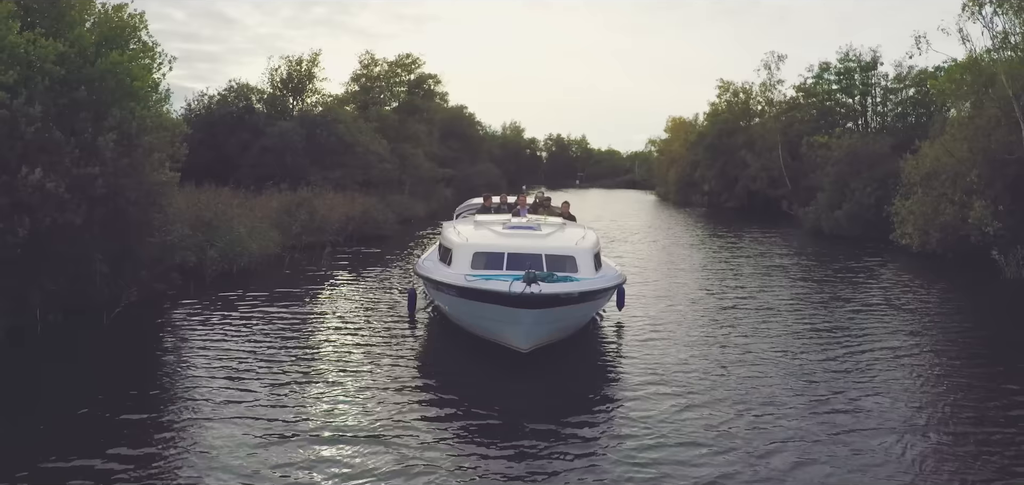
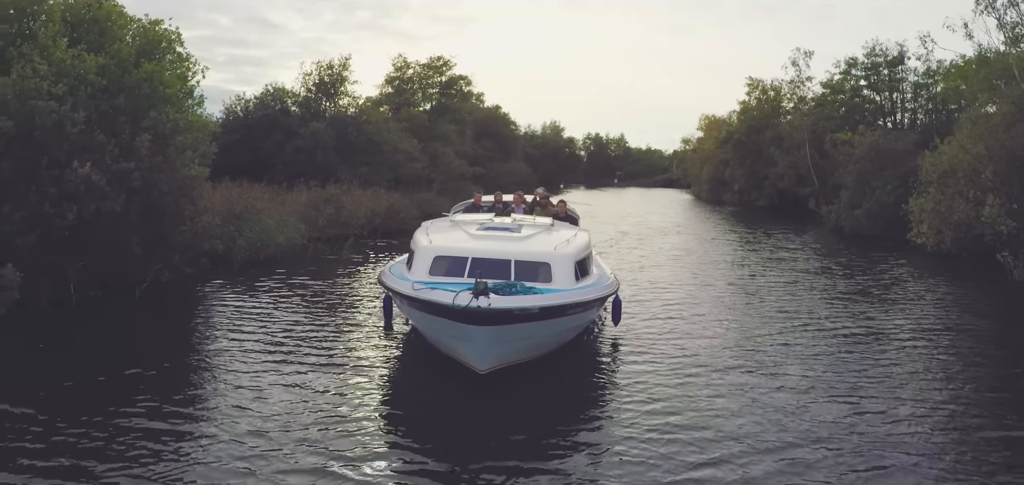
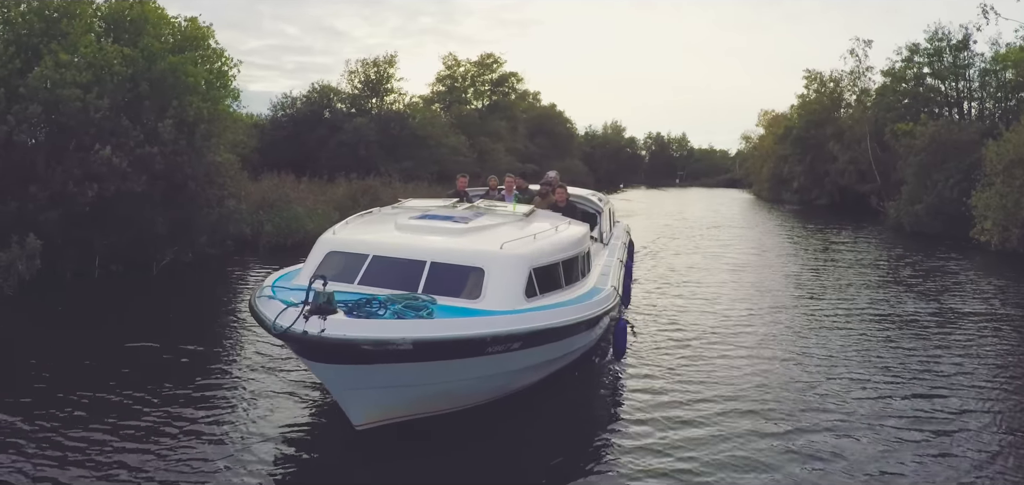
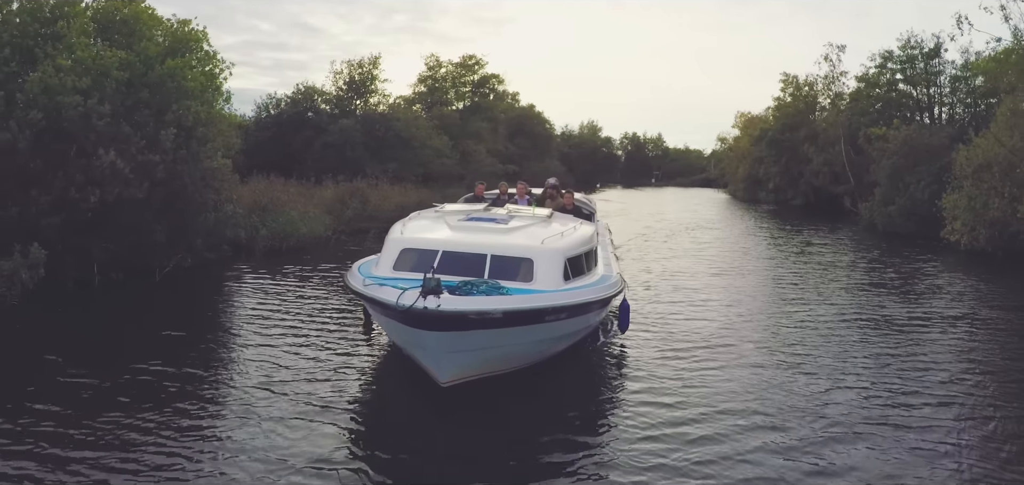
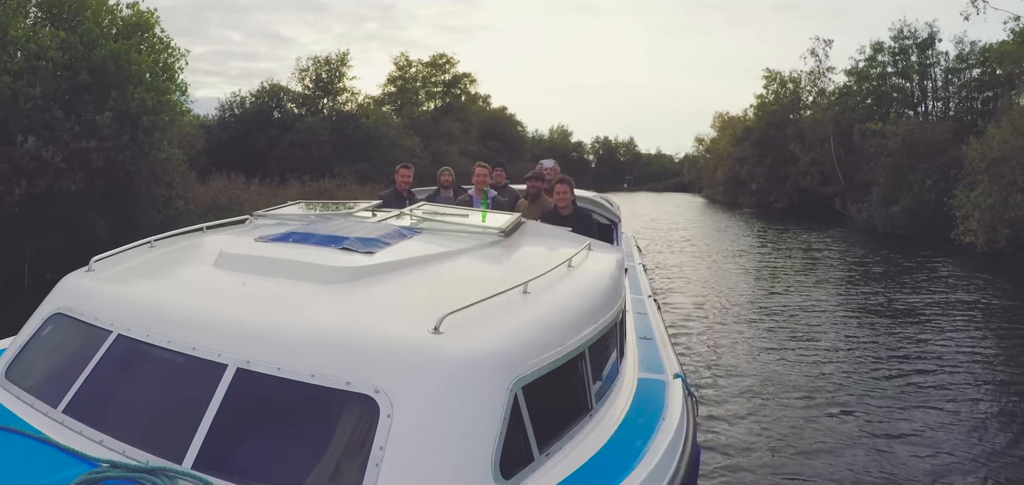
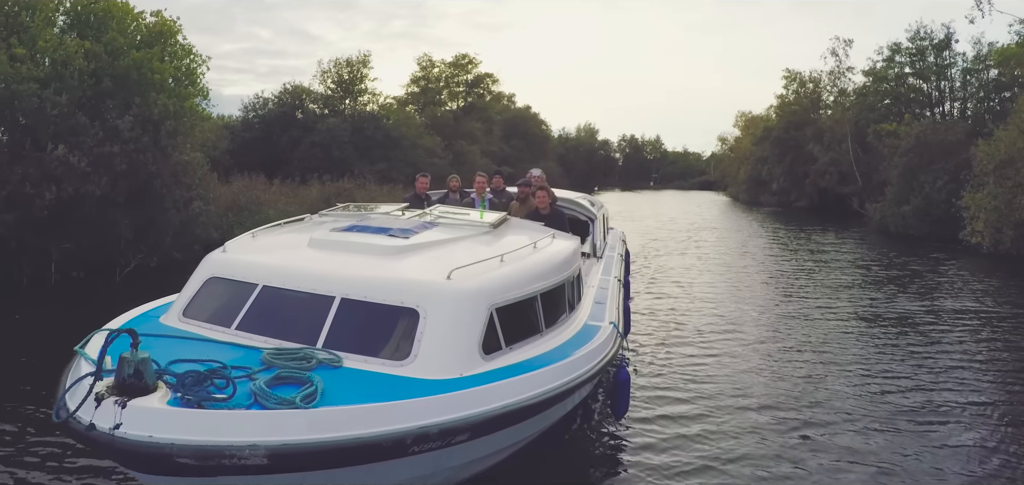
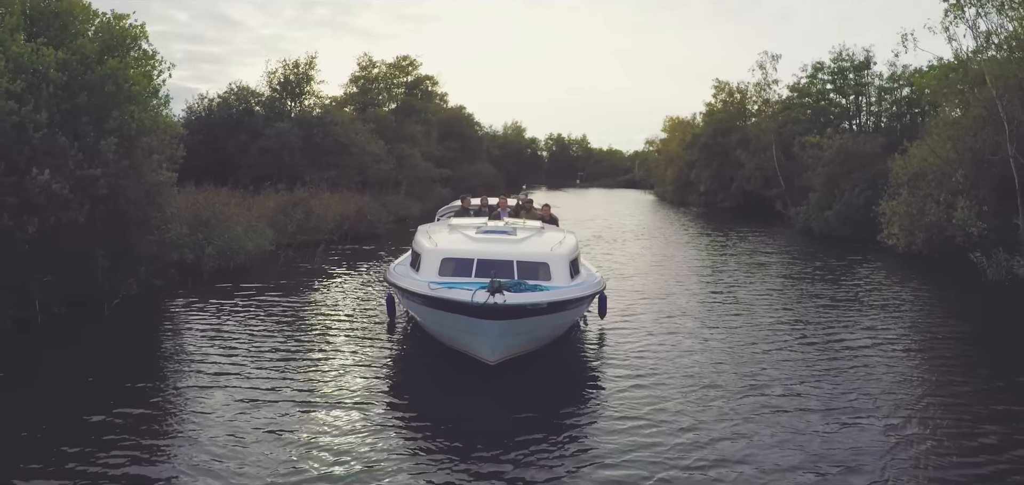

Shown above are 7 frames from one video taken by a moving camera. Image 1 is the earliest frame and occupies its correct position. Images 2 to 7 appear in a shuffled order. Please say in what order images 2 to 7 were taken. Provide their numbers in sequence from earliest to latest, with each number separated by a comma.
7, 2, 4, 3, 6, 5
